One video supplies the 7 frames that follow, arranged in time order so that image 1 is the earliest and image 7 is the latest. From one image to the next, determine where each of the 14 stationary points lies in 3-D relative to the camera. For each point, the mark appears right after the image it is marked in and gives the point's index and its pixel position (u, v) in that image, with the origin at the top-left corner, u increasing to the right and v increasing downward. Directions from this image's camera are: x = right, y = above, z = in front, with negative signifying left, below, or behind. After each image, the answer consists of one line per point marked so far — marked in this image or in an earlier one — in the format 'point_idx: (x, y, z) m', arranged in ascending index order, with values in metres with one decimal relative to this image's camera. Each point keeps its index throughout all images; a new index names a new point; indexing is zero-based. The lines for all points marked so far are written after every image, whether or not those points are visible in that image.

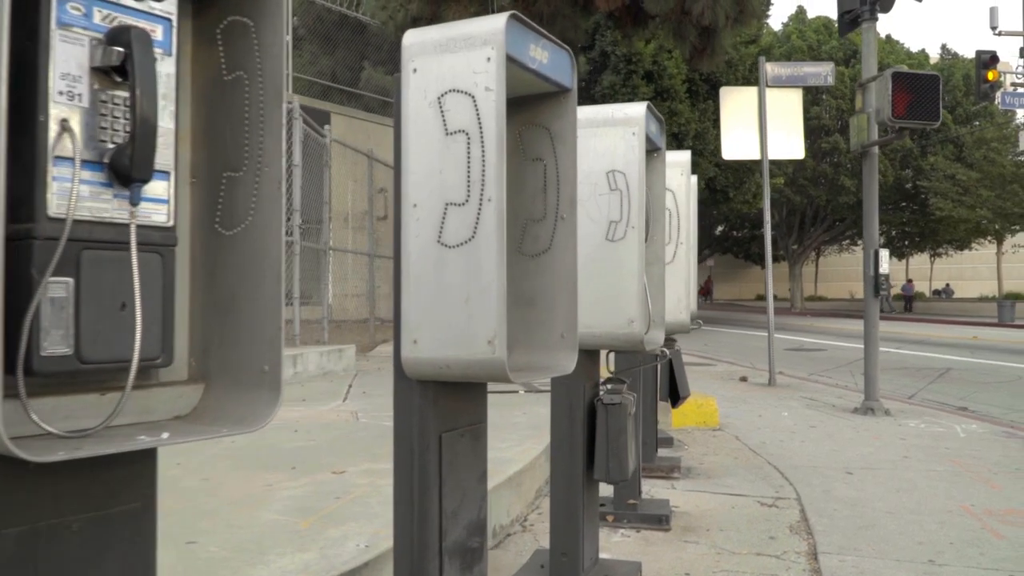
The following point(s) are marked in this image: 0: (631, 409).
0: (+0.5, -0.5, +3.9) m
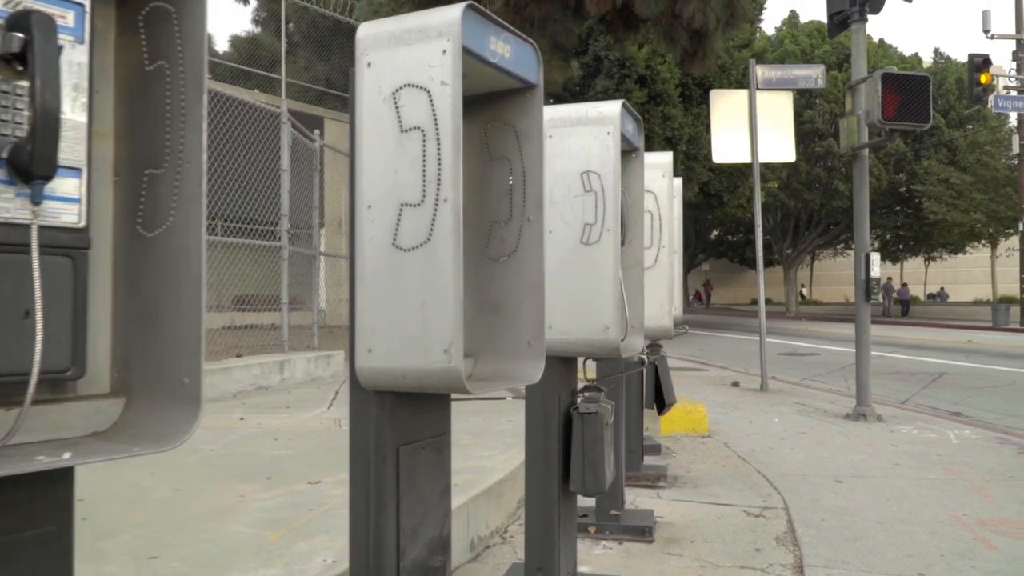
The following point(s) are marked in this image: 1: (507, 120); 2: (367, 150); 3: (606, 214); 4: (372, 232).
0: (+0.4, -0.5, +3.7) m
1: (0.0, +0.5, +2.8) m
2: (-0.4, +0.3, +2.4) m
3: (+0.3, +0.3, +3.5) m
4: (-0.4, +0.1, +2.4) m
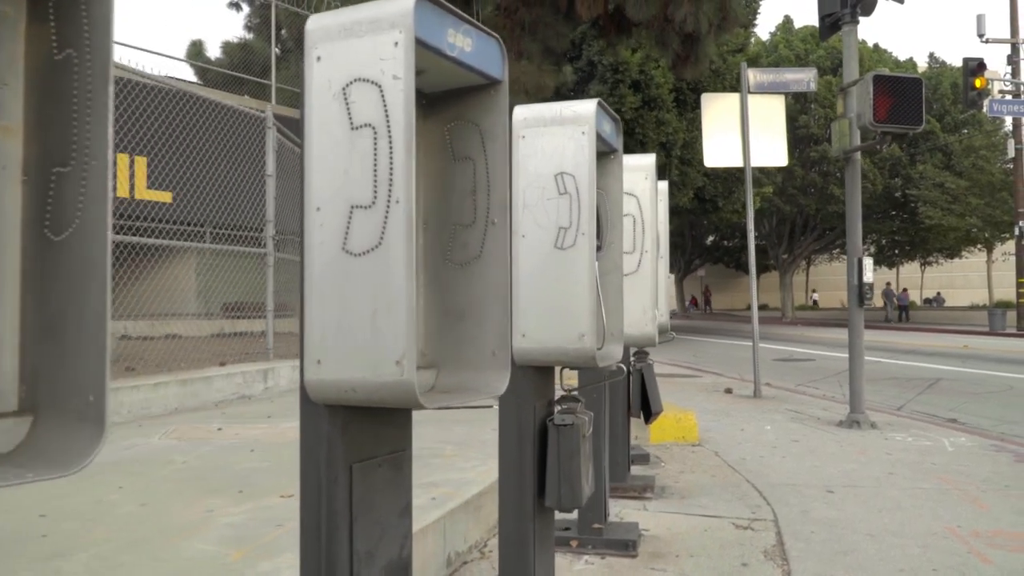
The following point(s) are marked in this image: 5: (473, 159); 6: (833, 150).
0: (+0.3, -0.5, +3.6) m
1: (-0.1, +0.5, +2.7) m
2: (-0.5, +0.3, +2.3) m
3: (+0.2, +0.3, +3.4) m
4: (-0.4, +0.1, +2.3) m
5: (-0.1, +0.4, +2.7) m
6: (+3.2, +1.4, +9.4) m
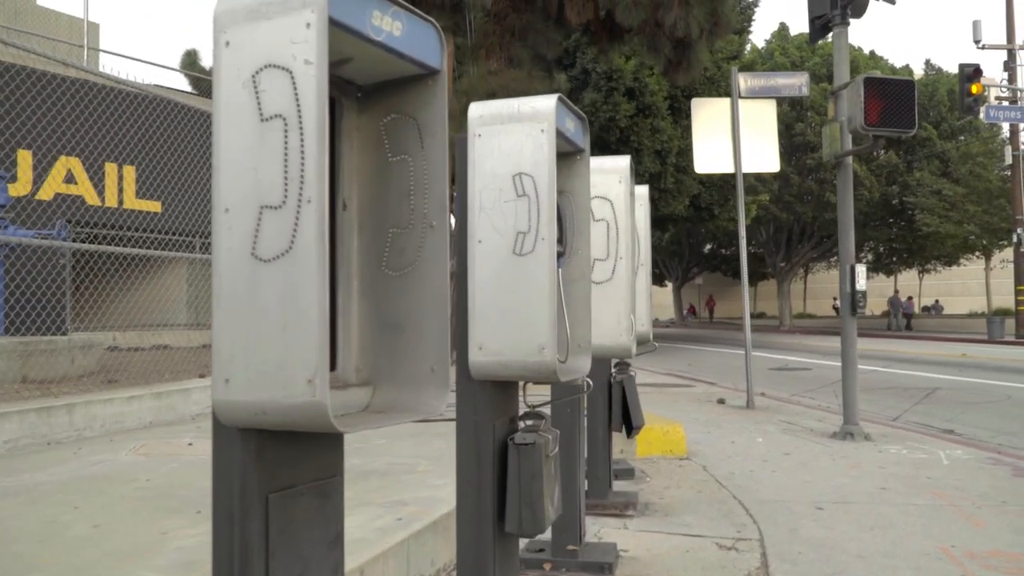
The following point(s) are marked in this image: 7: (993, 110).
0: (+0.1, -0.6, +3.4) m
1: (-0.3, +0.4, +2.4) m
2: (-0.6, +0.3, +2.0) m
3: (+0.1, +0.2, +3.1) m
4: (-0.6, +0.1, +2.0) m
5: (-0.3, +0.3, +2.4) m
6: (+3.0, +1.3, +9.2) m
7: (+9.7, +3.6, +19.4) m
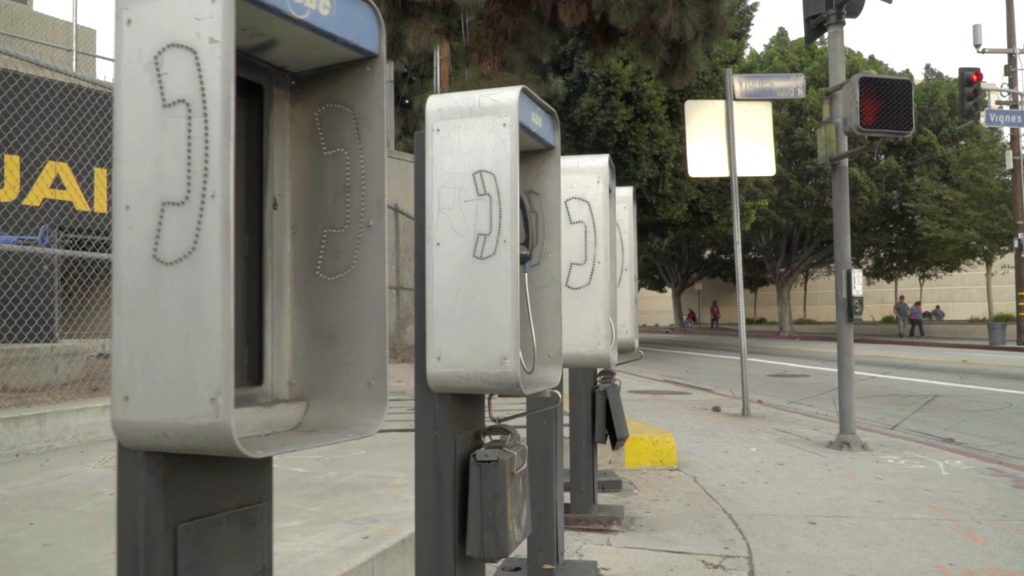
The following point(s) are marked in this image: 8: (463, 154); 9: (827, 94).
0: (0.0, -0.6, +3.1) m
1: (-0.4, +0.4, +2.2) m
2: (-0.7, +0.3, +1.8) m
3: (0.0, +0.2, +2.9) m
4: (-0.7, +0.1, +1.8) m
5: (-0.4, +0.3, +2.2) m
6: (+2.9, +1.2, +9.0) m
7: (+9.6, +3.5, +19.2) m
8: (-0.1, +0.4, +3.0) m
9: (+2.9, +1.8, +9.0) m
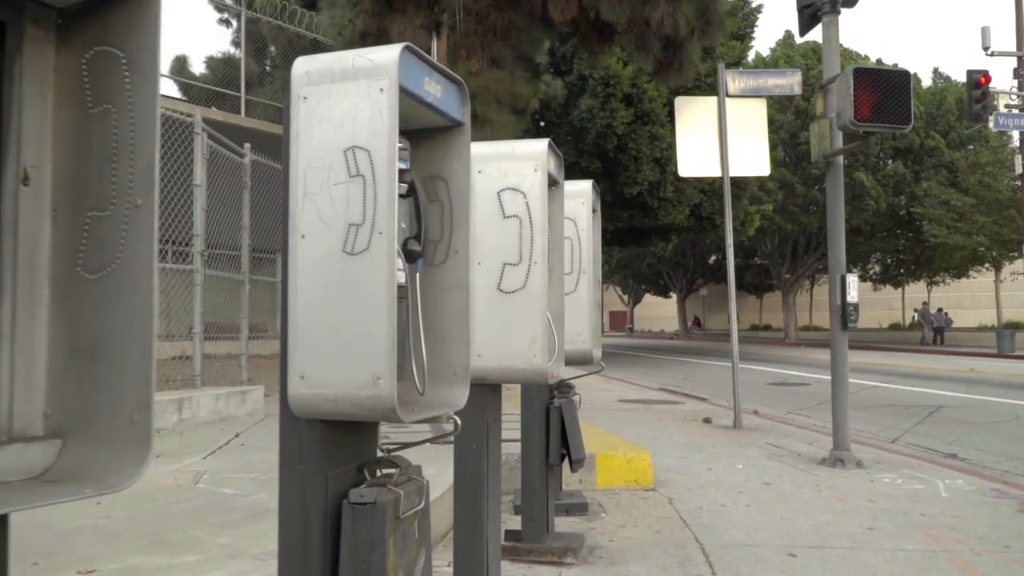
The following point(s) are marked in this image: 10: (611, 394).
0: (-0.3, -0.6, +2.6) m
1: (-0.7, +0.4, +1.7) m
2: (-1.0, +0.3, +1.3) m
3: (-0.3, +0.2, +2.4) m
4: (-1.0, +0.1, +1.3) m
5: (-0.7, +0.3, +1.7) m
6: (+2.6, +1.2, +8.4) m
7: (+9.5, +3.3, +18.5) m
8: (-0.4, +0.4, +2.4) m
9: (+2.7, +1.8, +8.4) m
10: (+1.6, -1.7, +15.4) m
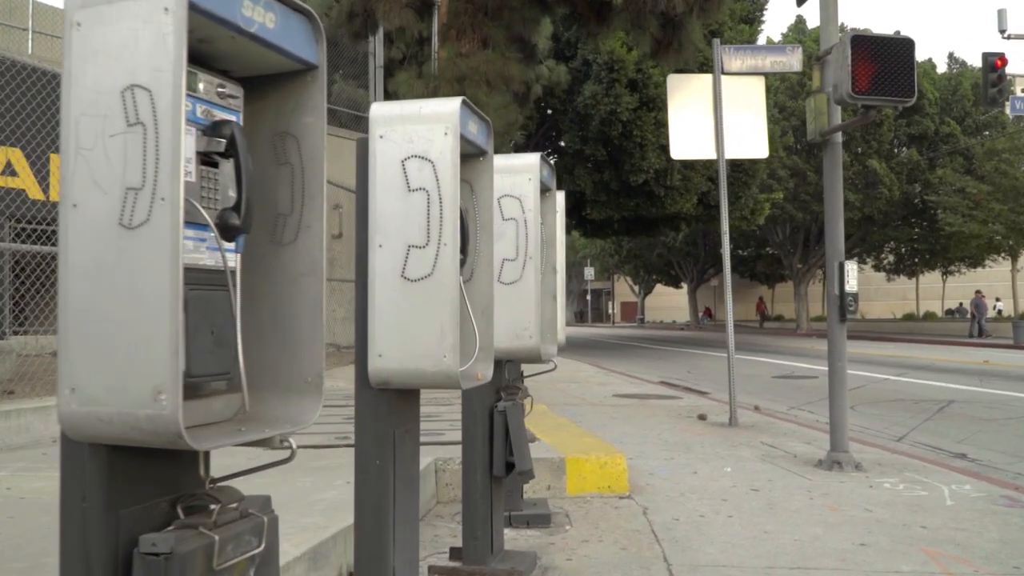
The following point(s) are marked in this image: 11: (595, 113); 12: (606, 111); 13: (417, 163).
0: (-0.6, -0.6, +2.0) m
1: (-1.0, +0.5, +1.1) m
2: (-1.4, +0.3, +0.7) m
3: (-0.6, +0.2, +1.8) m
4: (-1.4, +0.1, +0.7) m
5: (-1.0, +0.3, +1.1) m
6: (+2.4, +1.3, +7.8) m
7: (+9.4, +3.5, +17.8) m
8: (-0.8, +0.4, +1.8) m
9: (+2.5, +1.9, +7.7) m
10: (+1.5, -1.6, +14.8) m
11: (+1.6, +3.6, +19.6) m
12: (+1.8, +3.7, +19.5) m
13: (-0.3, +0.4, +3.1) m
